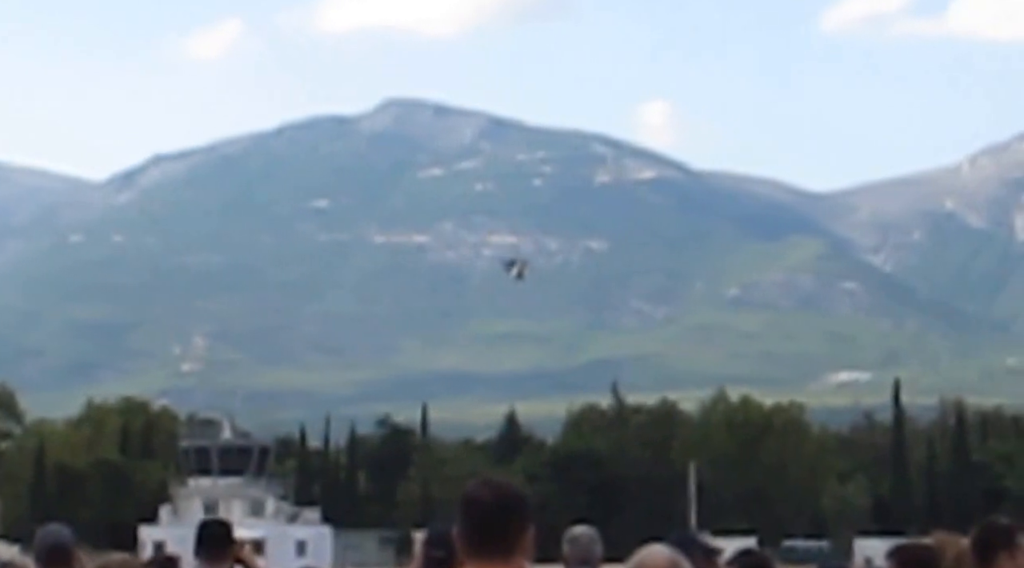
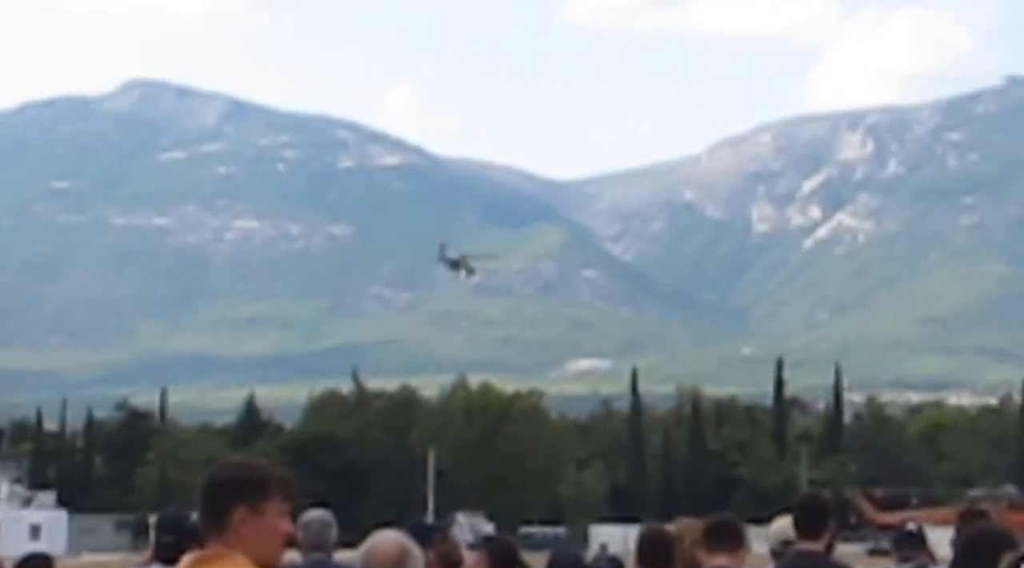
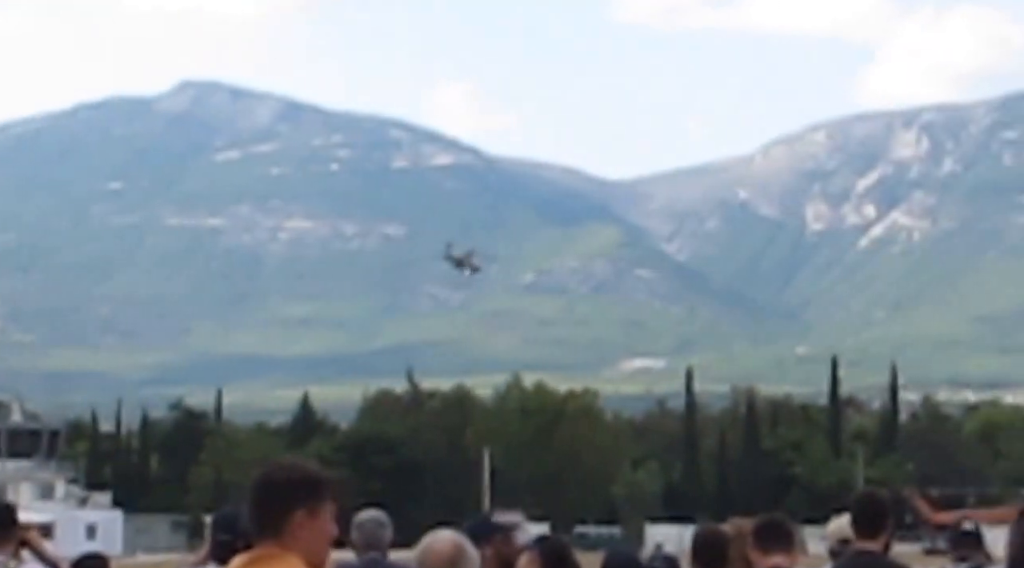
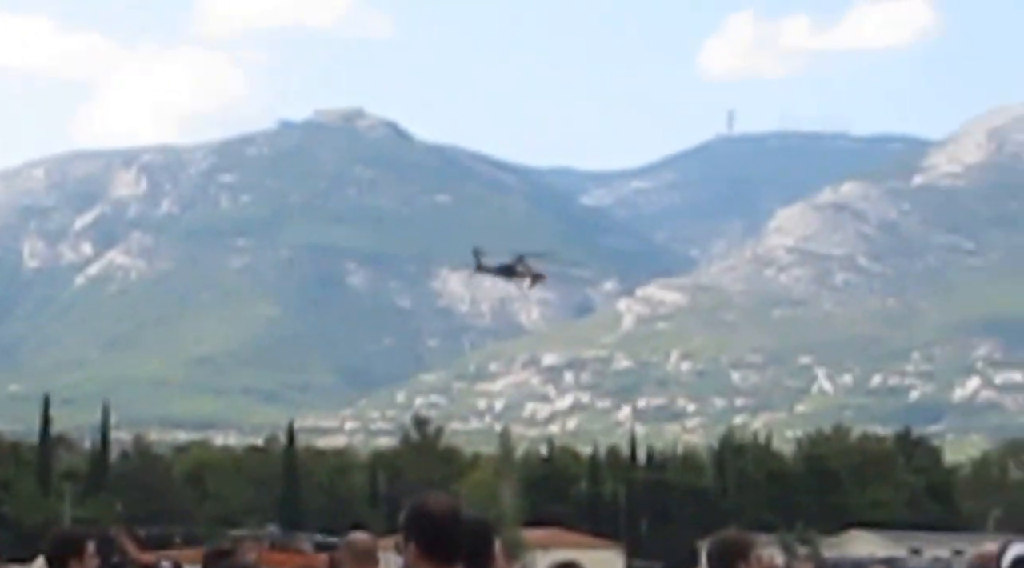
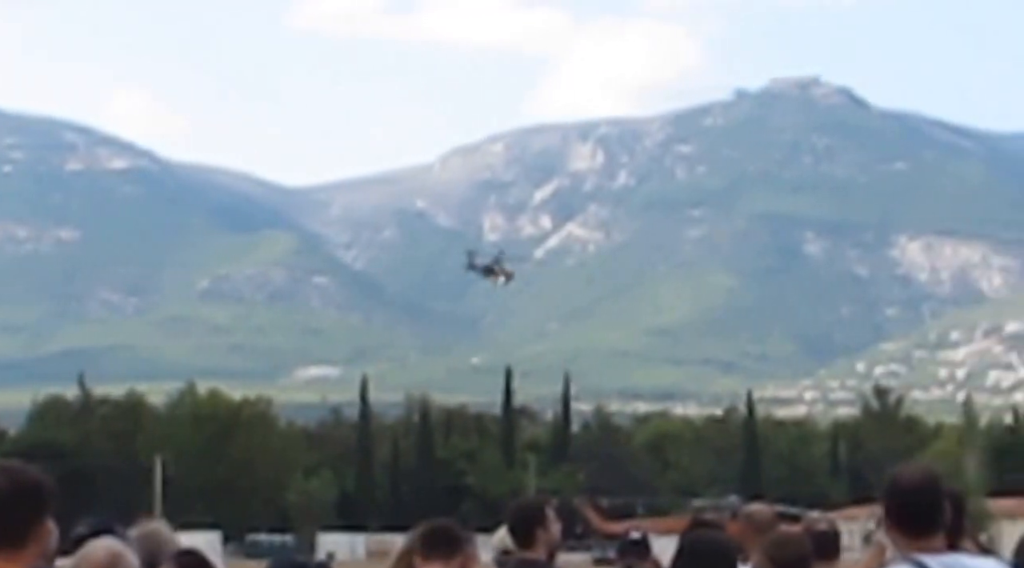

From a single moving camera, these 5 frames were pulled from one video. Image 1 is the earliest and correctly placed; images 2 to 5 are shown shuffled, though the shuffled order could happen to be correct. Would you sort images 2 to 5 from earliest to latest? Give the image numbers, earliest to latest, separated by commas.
3, 2, 5, 4
